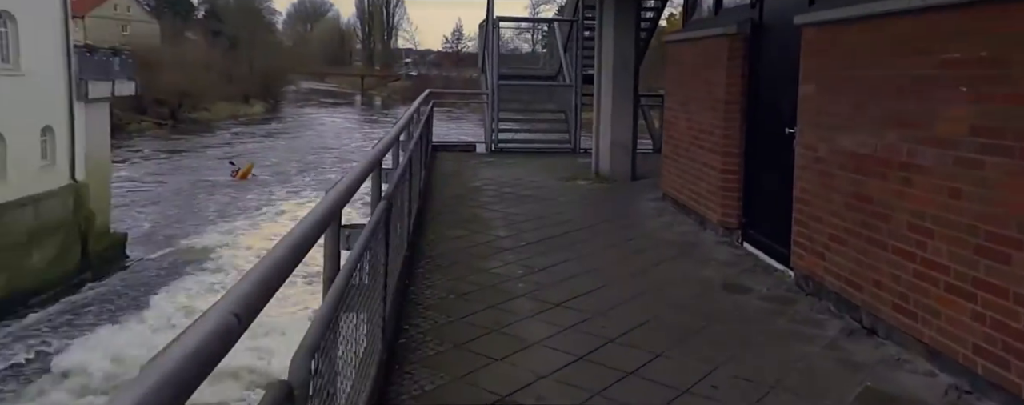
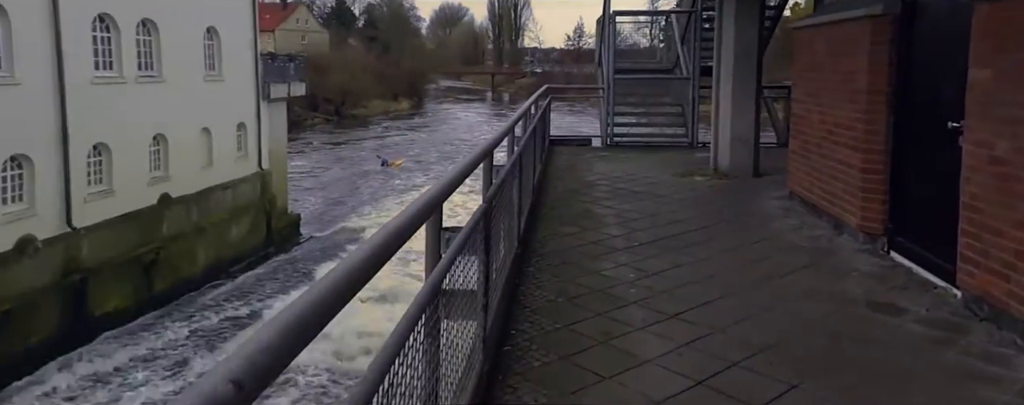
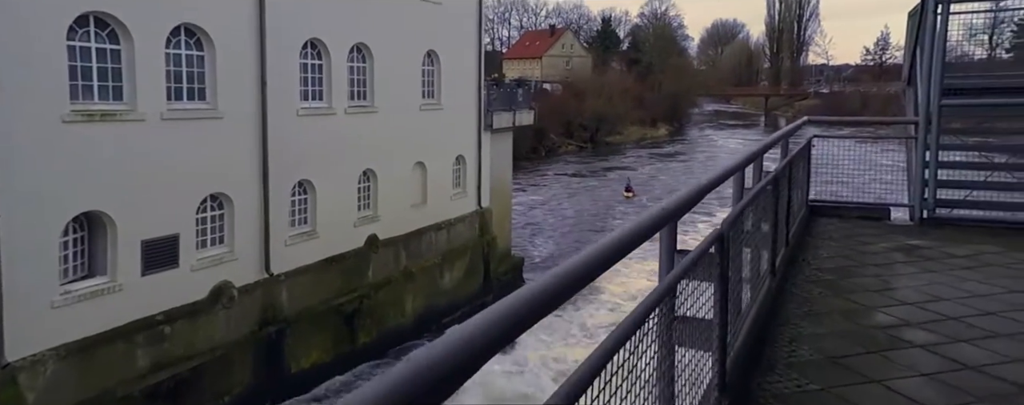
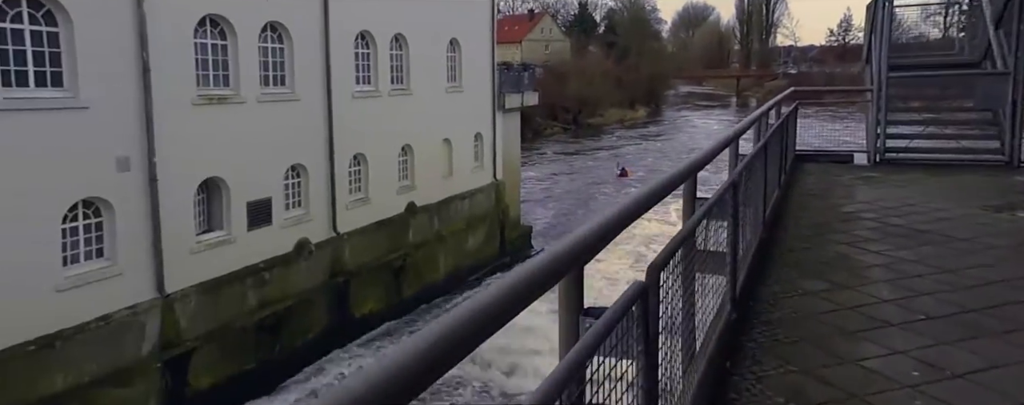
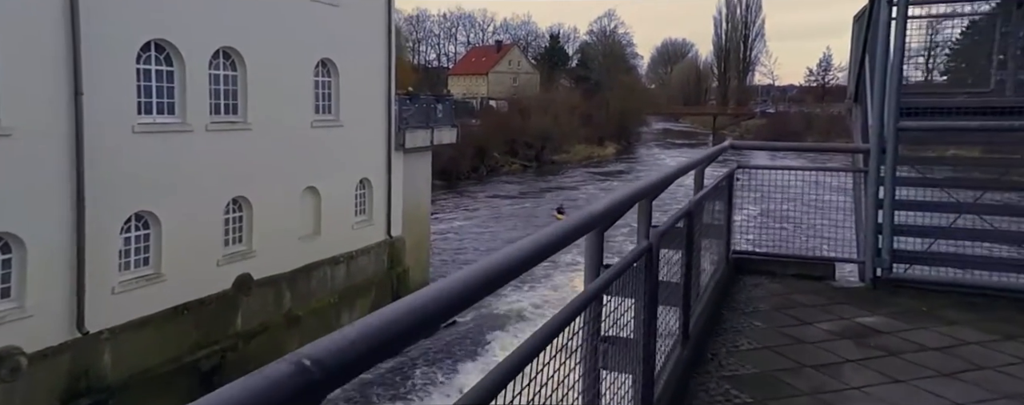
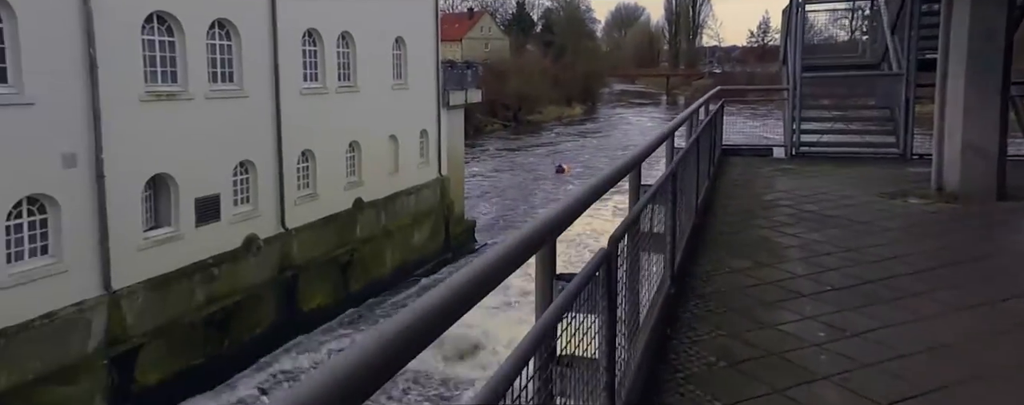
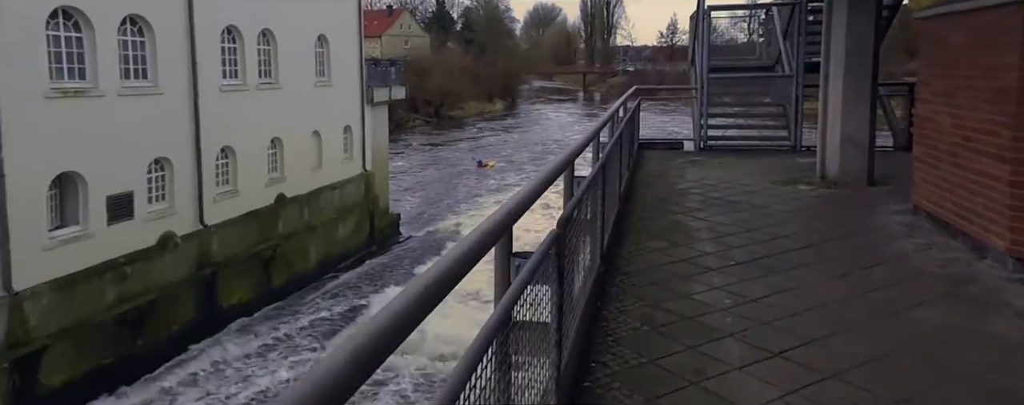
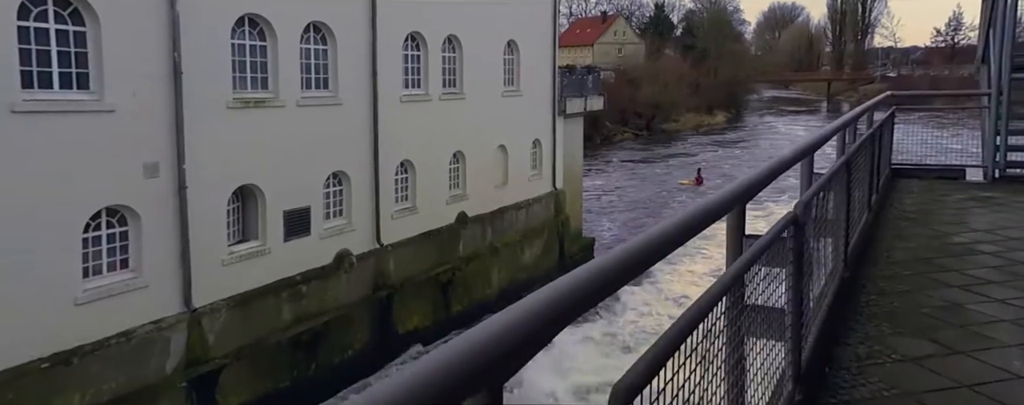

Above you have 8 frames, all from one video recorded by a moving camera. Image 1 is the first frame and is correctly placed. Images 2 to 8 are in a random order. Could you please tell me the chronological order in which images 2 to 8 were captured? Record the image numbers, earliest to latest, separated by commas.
2, 7, 6, 4, 8, 3, 5
